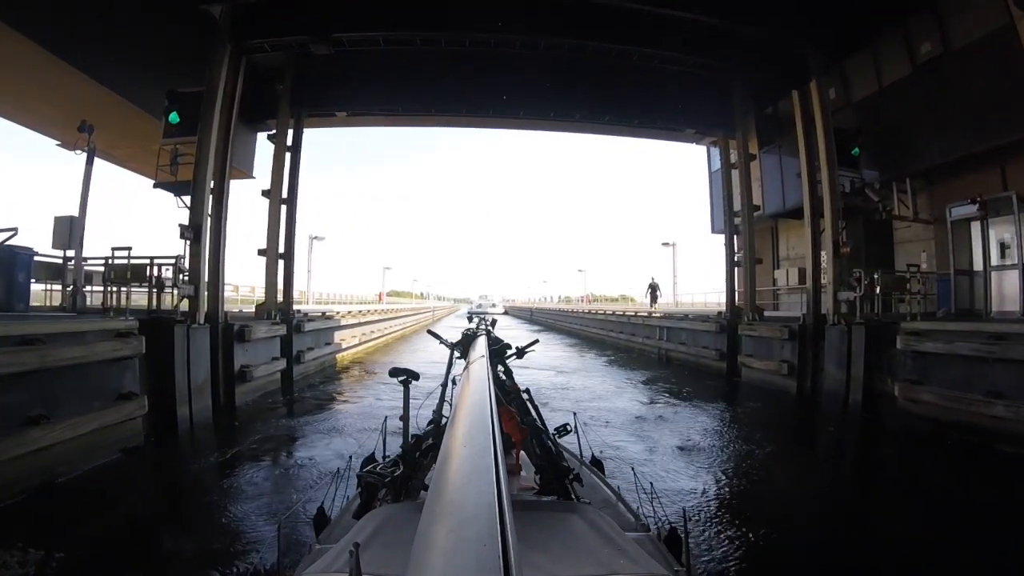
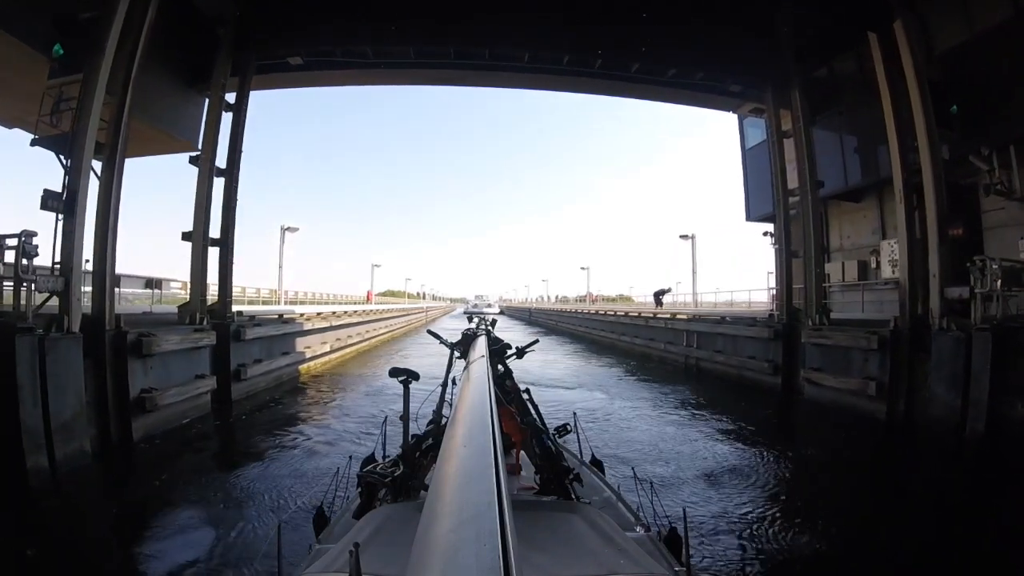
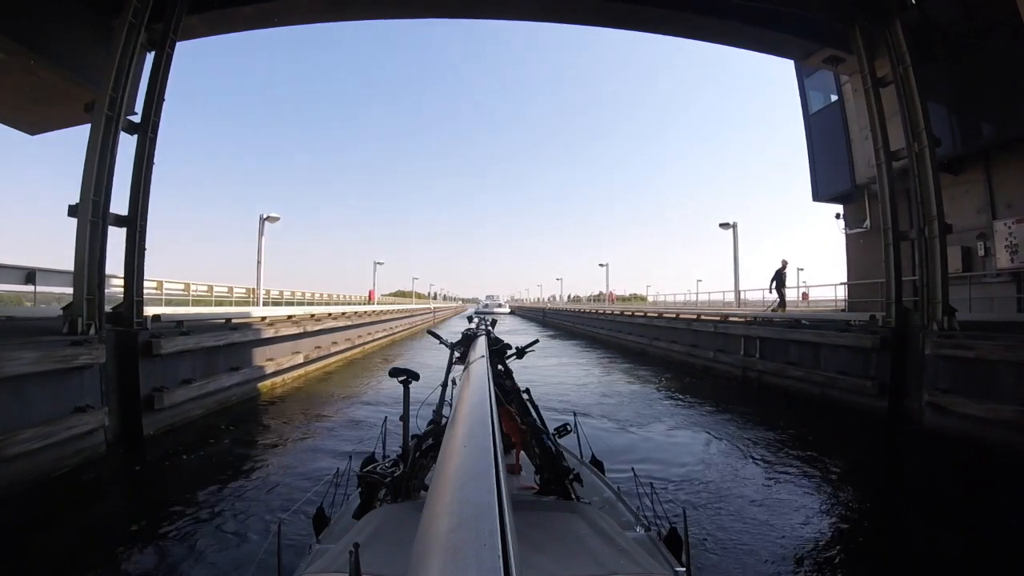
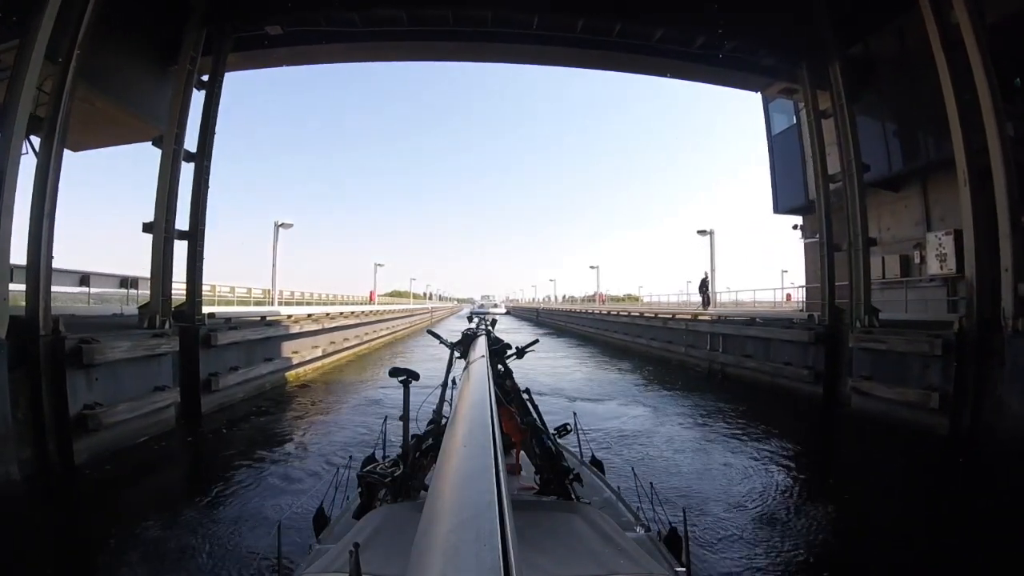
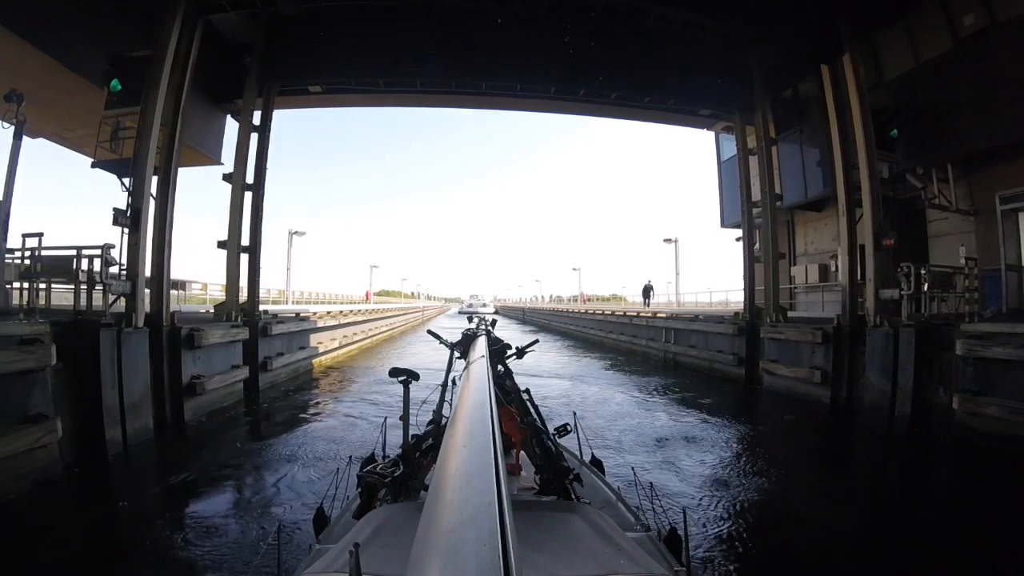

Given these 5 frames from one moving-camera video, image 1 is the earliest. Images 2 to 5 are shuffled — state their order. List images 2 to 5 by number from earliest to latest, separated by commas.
5, 2, 4, 3
